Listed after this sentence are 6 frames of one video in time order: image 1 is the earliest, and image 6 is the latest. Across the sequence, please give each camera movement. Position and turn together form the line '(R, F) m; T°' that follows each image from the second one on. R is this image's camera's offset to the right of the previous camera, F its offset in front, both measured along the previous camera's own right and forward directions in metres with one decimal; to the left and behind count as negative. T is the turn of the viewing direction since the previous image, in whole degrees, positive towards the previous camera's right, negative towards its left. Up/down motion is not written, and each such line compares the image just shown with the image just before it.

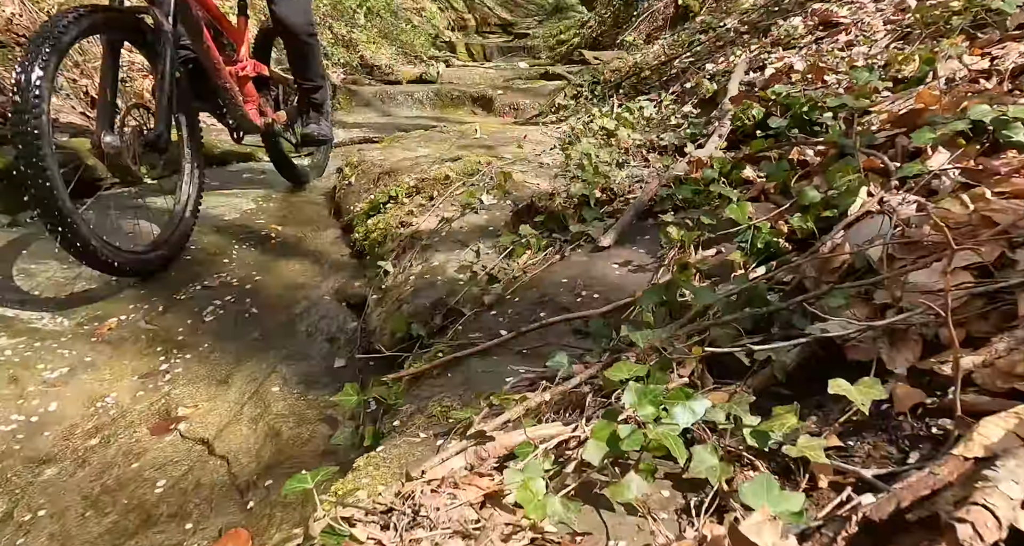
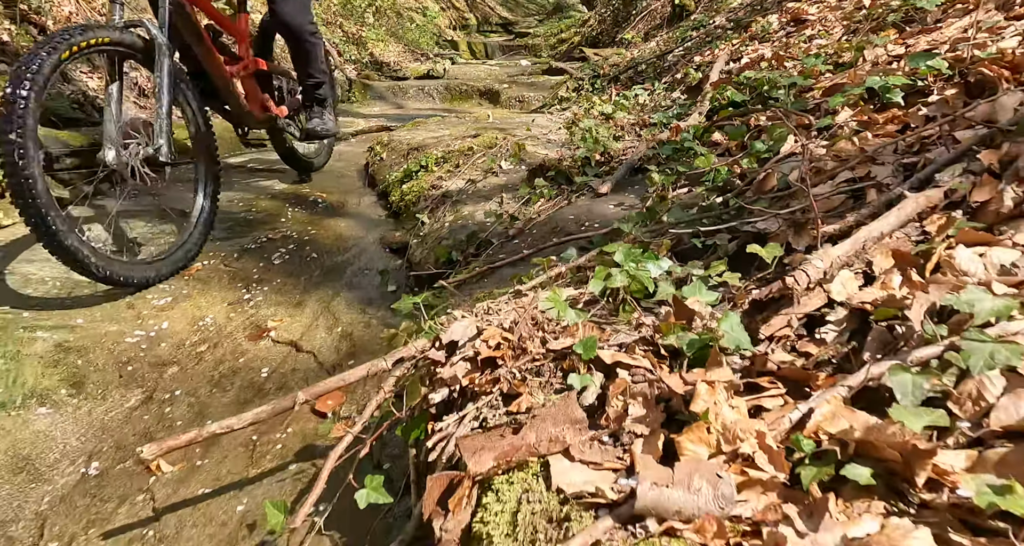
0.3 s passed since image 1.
(-0.1, -0.4) m; 0°
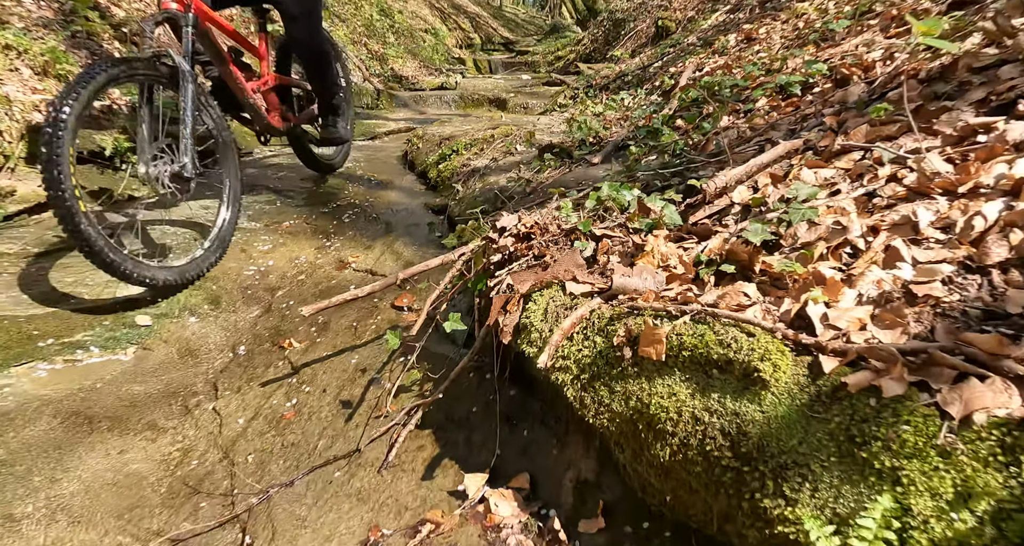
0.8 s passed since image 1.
(-0.1, -0.6) m; +1°
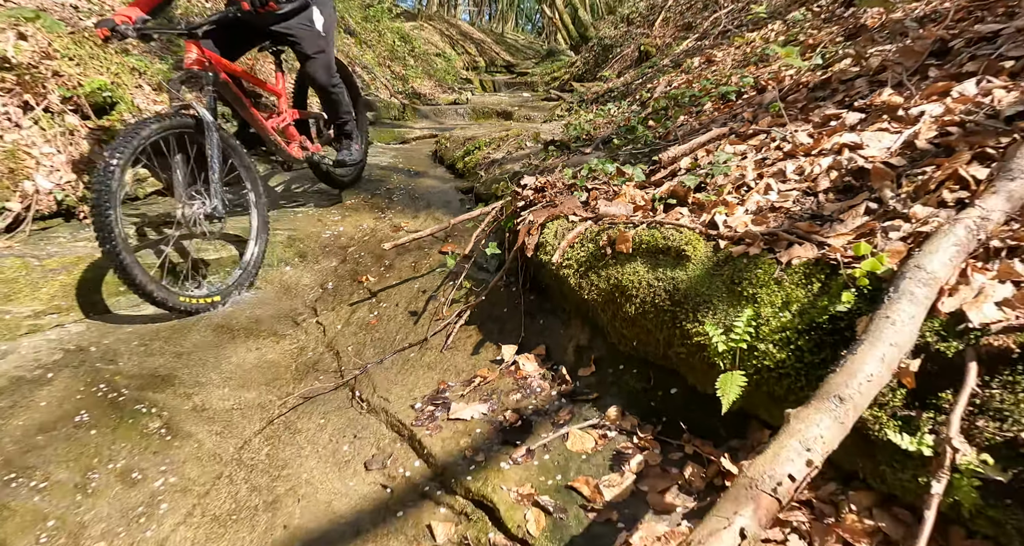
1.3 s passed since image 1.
(-0.1, -0.7) m; +1°
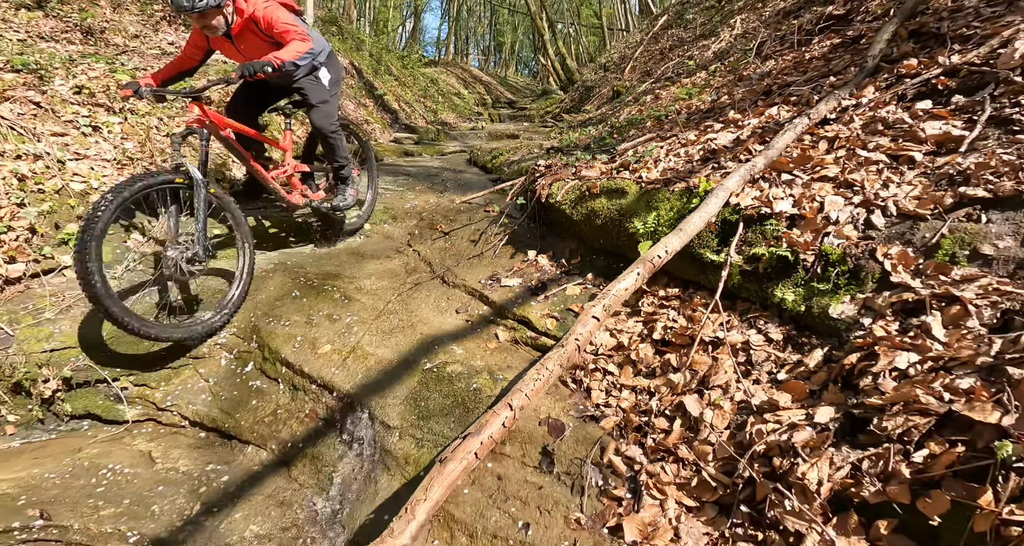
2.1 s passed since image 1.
(-0.2, -1.7) m; +1°
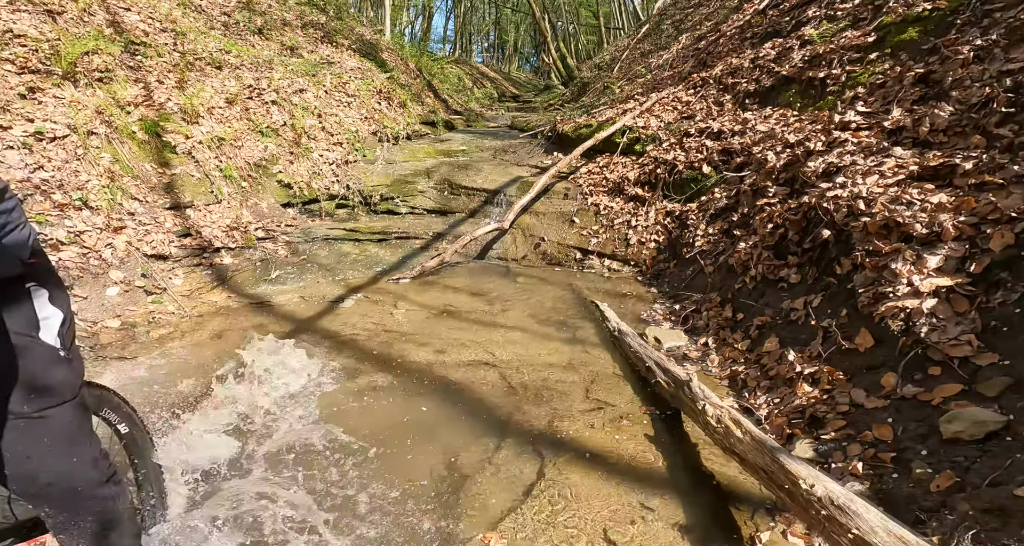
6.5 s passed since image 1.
(-0.8, -6.6) m; 0°
